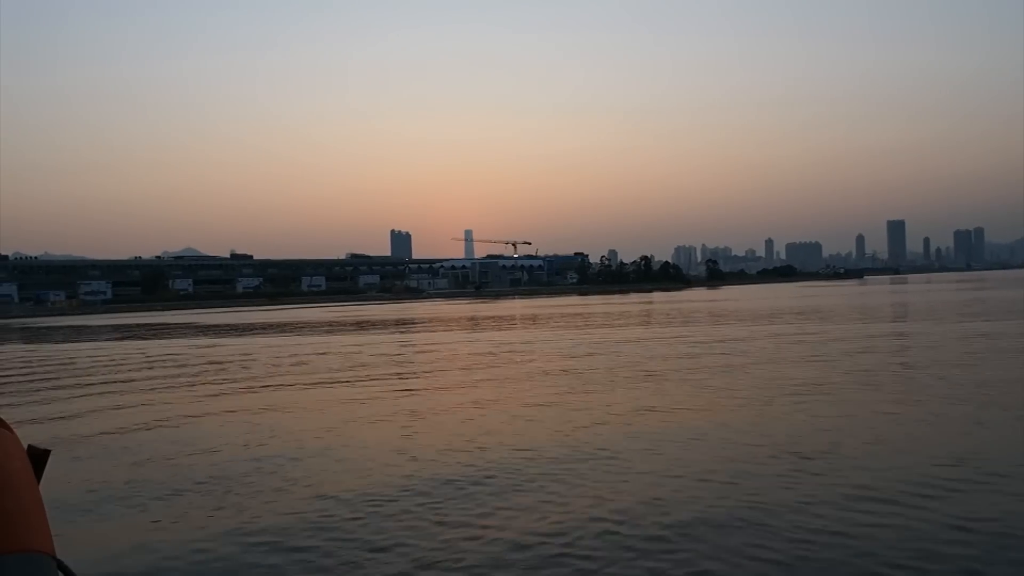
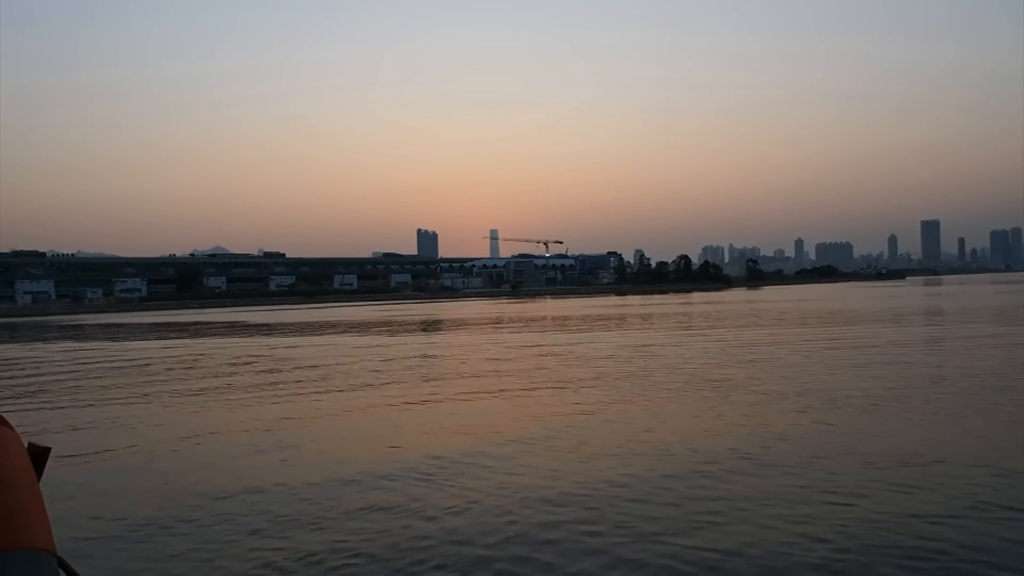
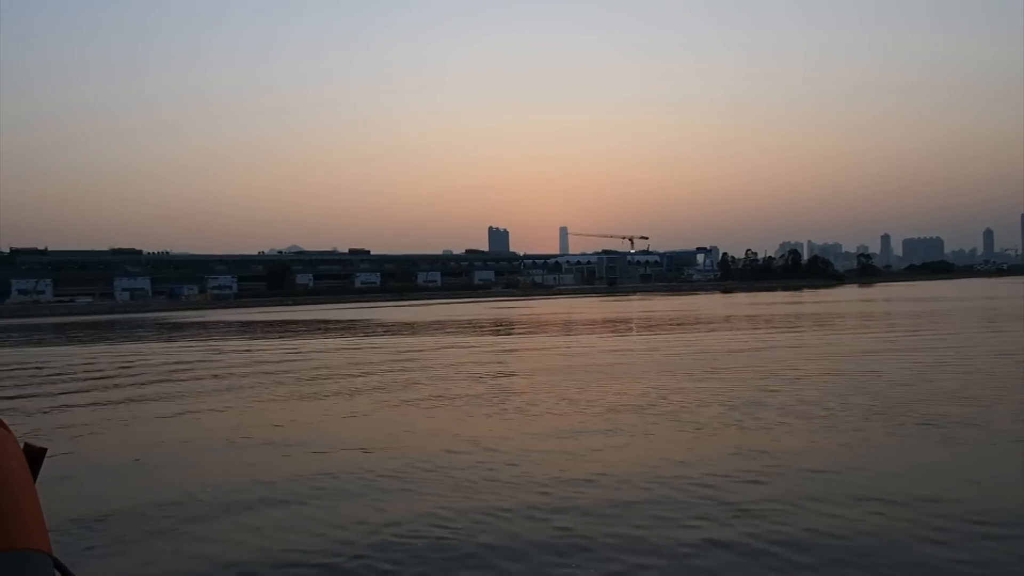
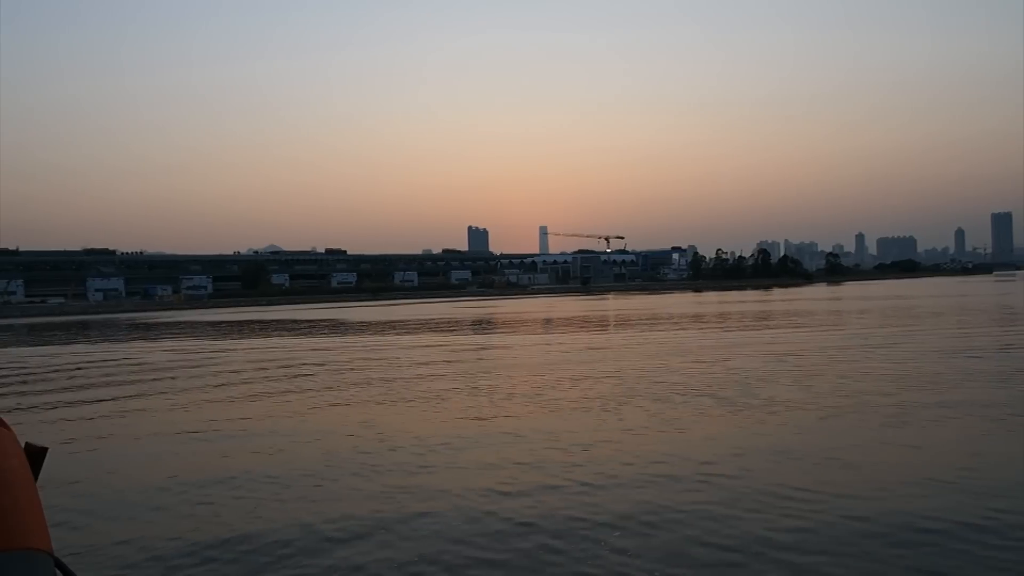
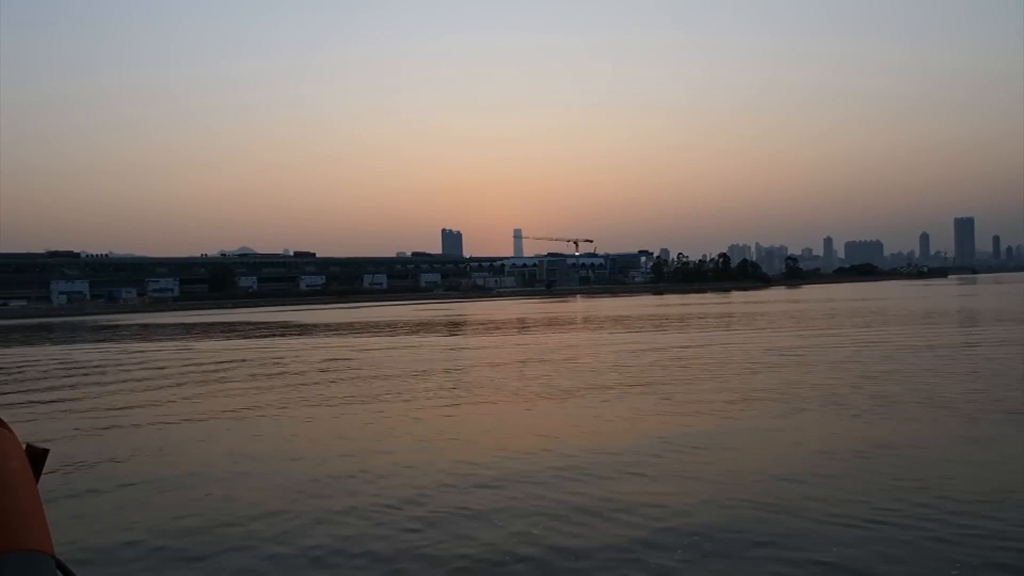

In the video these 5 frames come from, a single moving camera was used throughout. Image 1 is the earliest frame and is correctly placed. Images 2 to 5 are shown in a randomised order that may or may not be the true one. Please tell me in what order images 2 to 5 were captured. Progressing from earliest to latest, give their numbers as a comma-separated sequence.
2, 5, 4, 3
